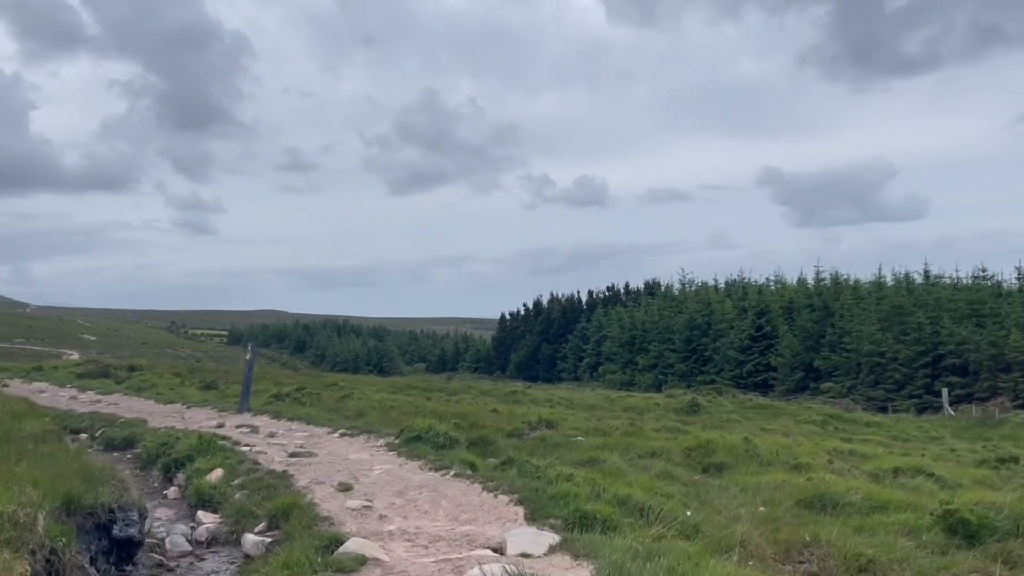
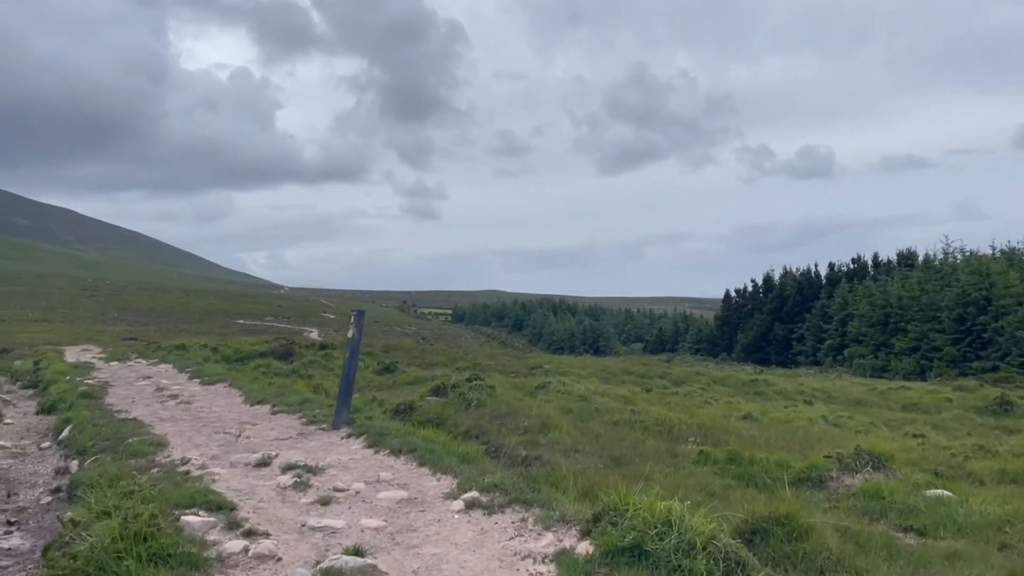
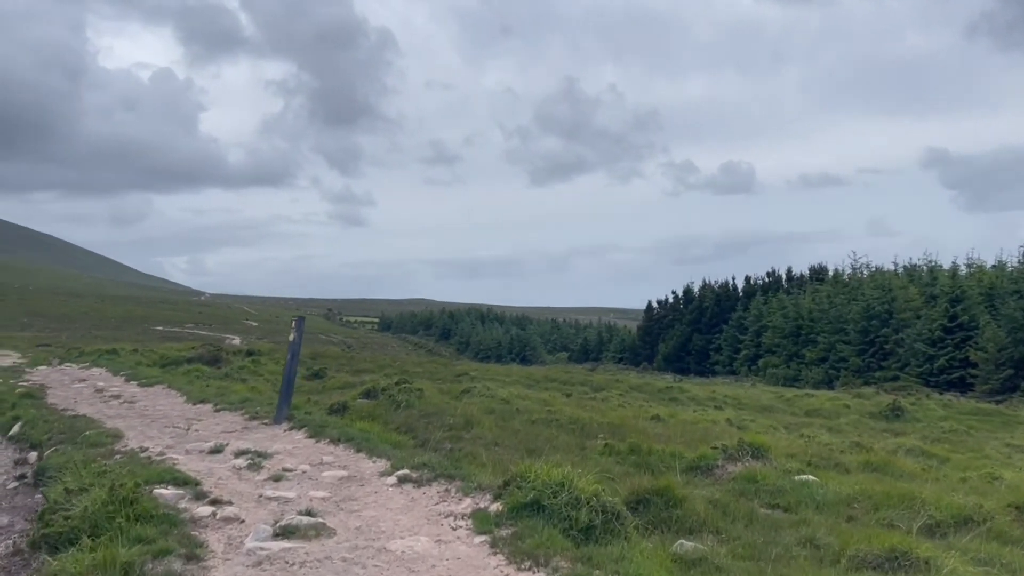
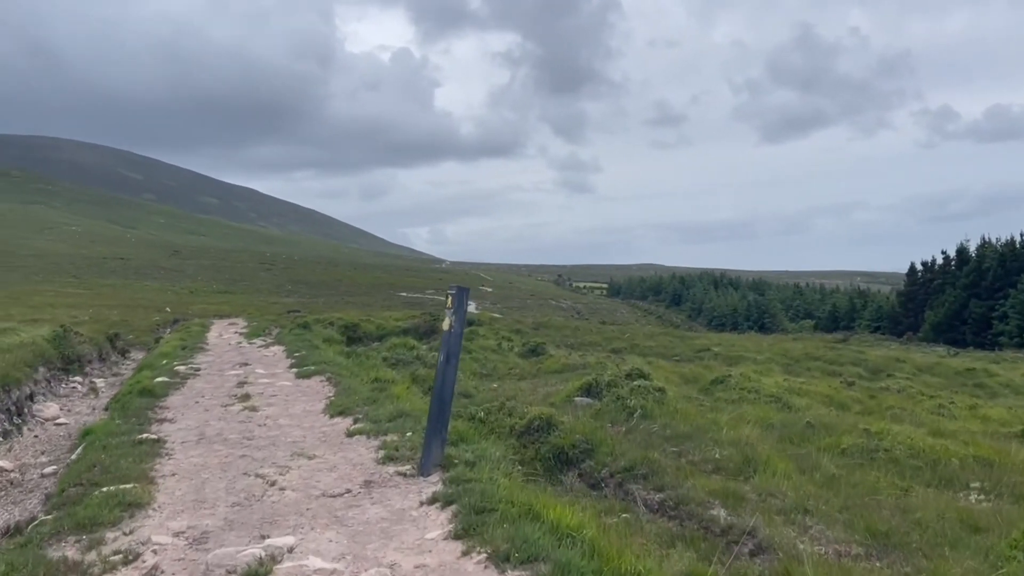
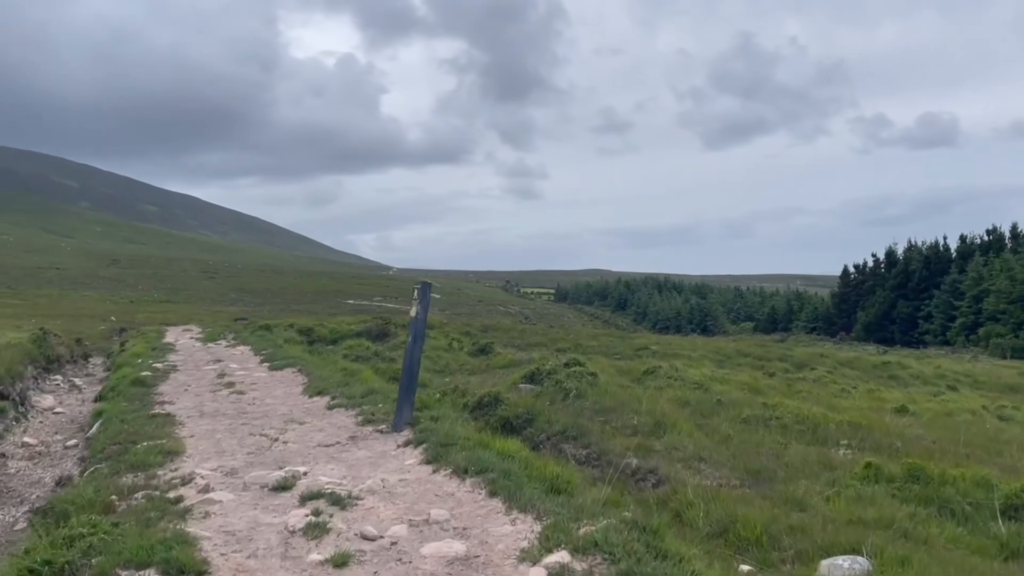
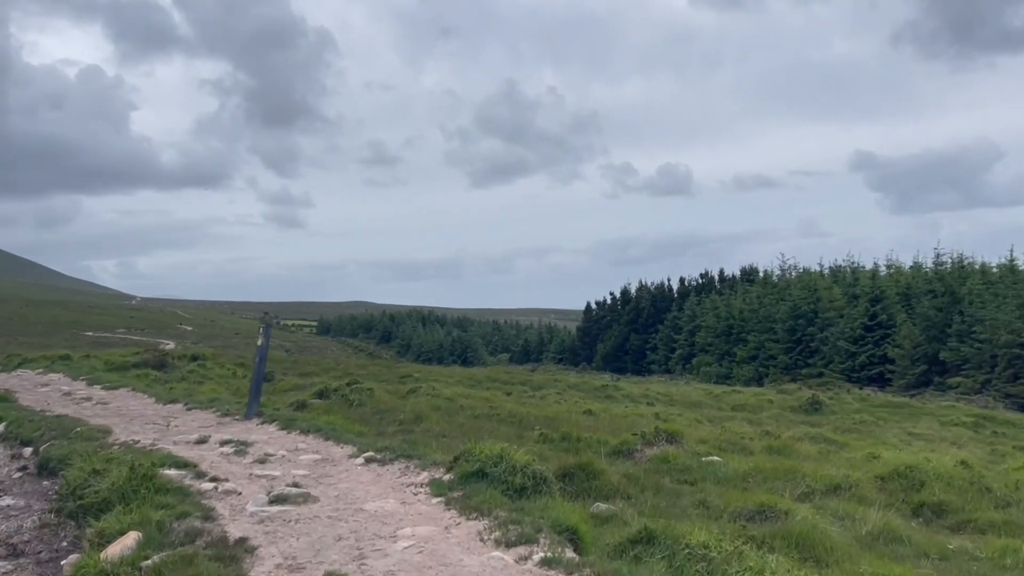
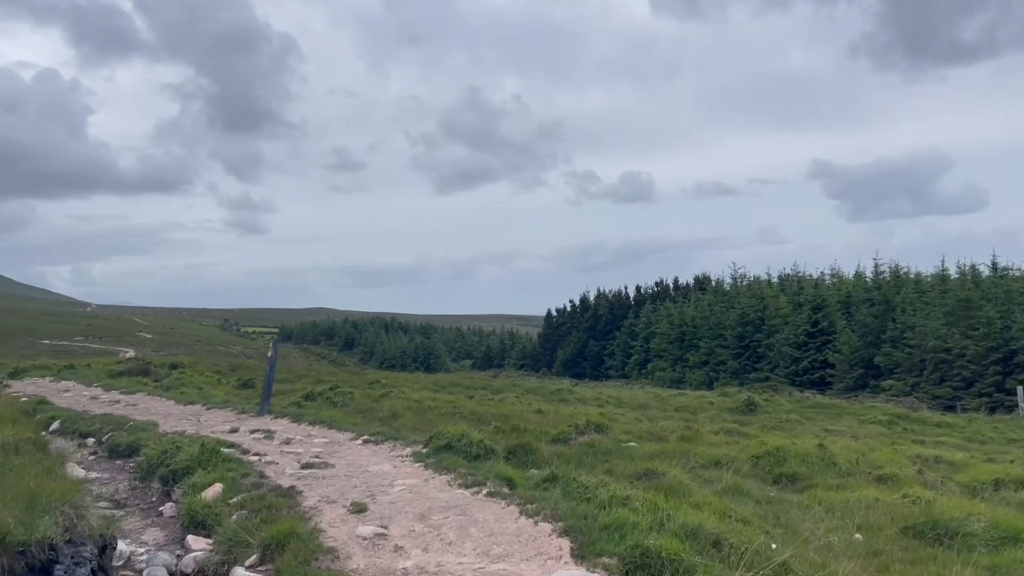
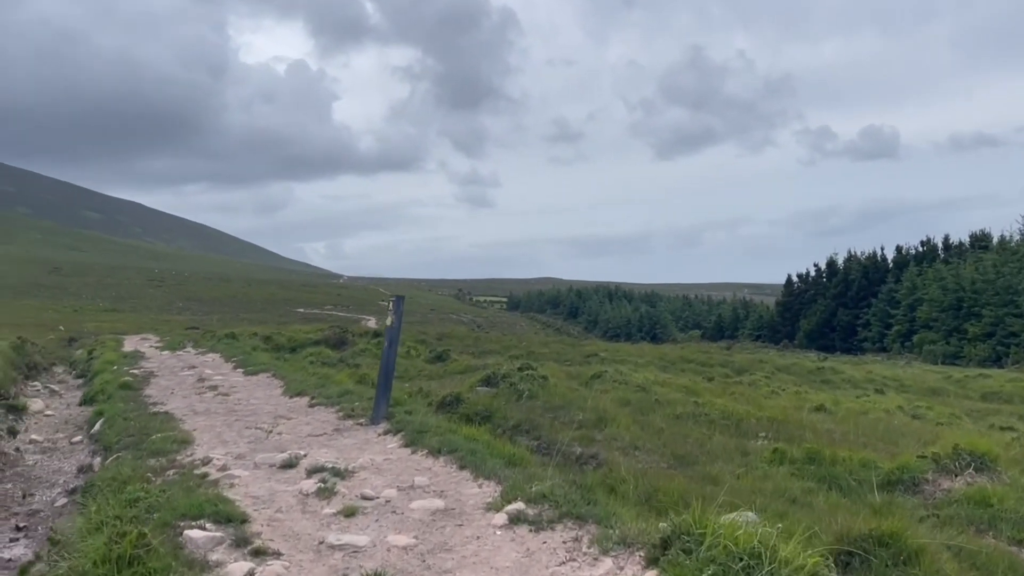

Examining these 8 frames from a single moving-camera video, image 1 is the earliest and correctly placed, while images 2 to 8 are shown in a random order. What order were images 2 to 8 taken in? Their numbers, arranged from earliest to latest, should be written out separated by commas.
7, 6, 3, 2, 8, 5, 4
